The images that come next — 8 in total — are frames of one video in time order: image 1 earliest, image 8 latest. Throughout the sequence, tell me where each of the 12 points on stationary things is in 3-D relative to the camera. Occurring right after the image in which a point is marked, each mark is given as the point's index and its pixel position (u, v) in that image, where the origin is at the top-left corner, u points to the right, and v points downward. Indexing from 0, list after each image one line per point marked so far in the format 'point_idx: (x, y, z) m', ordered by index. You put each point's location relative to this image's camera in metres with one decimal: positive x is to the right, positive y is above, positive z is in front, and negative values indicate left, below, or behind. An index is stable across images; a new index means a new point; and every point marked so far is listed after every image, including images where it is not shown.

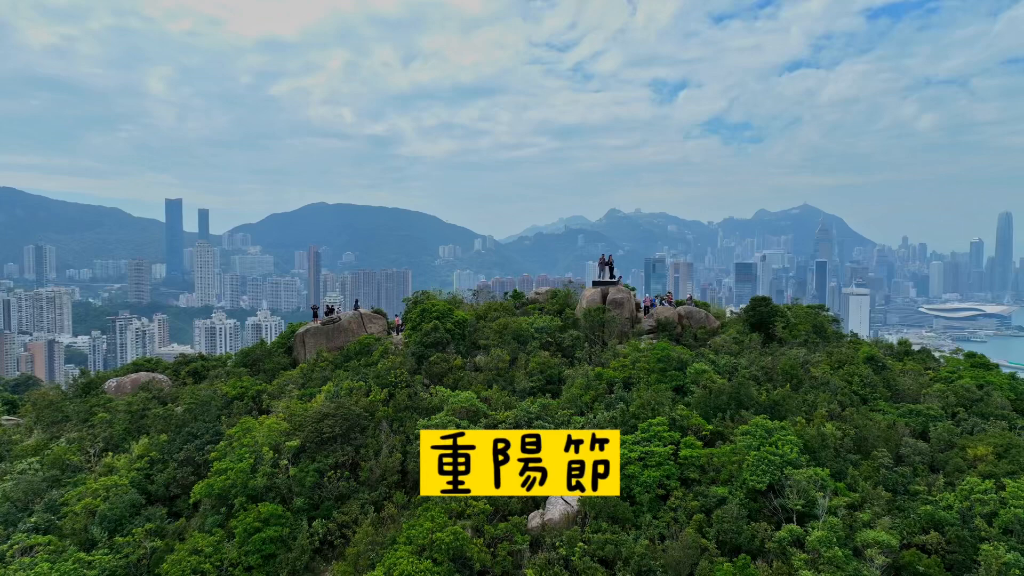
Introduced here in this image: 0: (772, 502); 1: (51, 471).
0: (+4.8, -3.9, +12.8) m
1: (-11.6, -4.6, +17.6) m
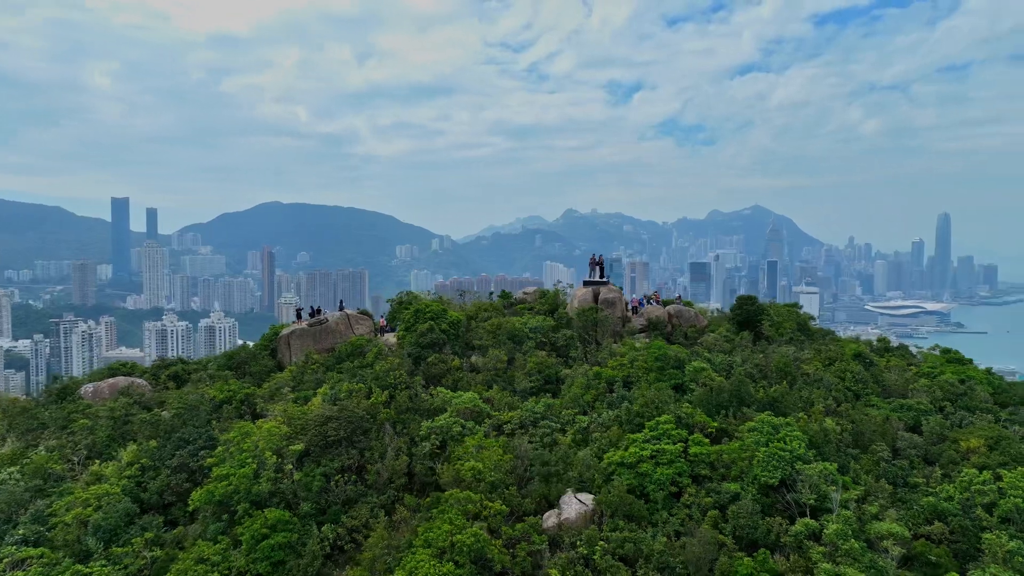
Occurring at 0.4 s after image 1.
0: (+5.1, -3.9, +13.0) m
1: (-11.6, -4.7, +16.9) m
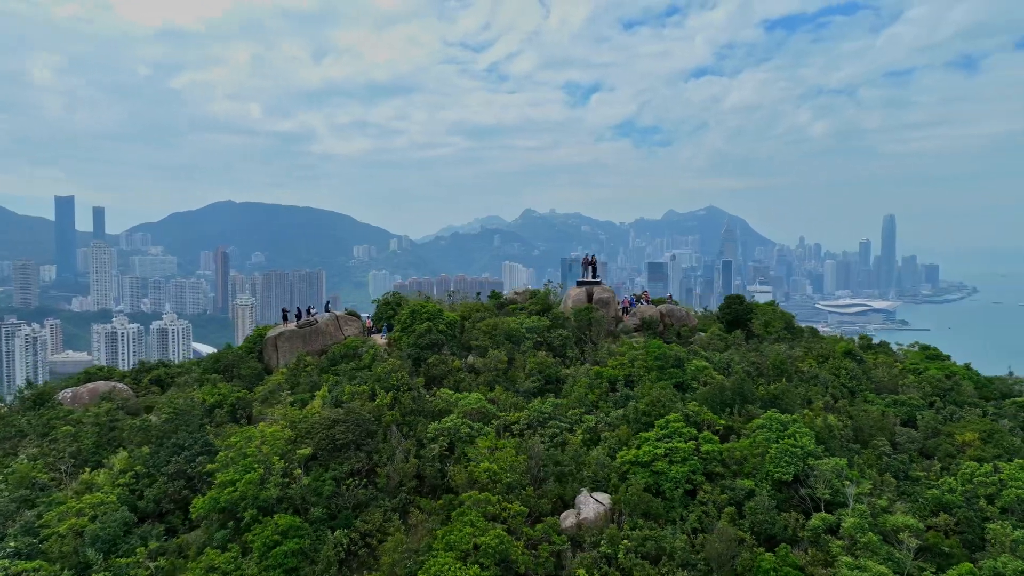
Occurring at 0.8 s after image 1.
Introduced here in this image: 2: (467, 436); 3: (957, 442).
0: (+5.4, -3.9, +13.3) m
1: (-11.4, -4.7, +16.2) m
2: (-1.0, -3.3, +15.5) m
3: (+10.0, -3.5, +15.7) m
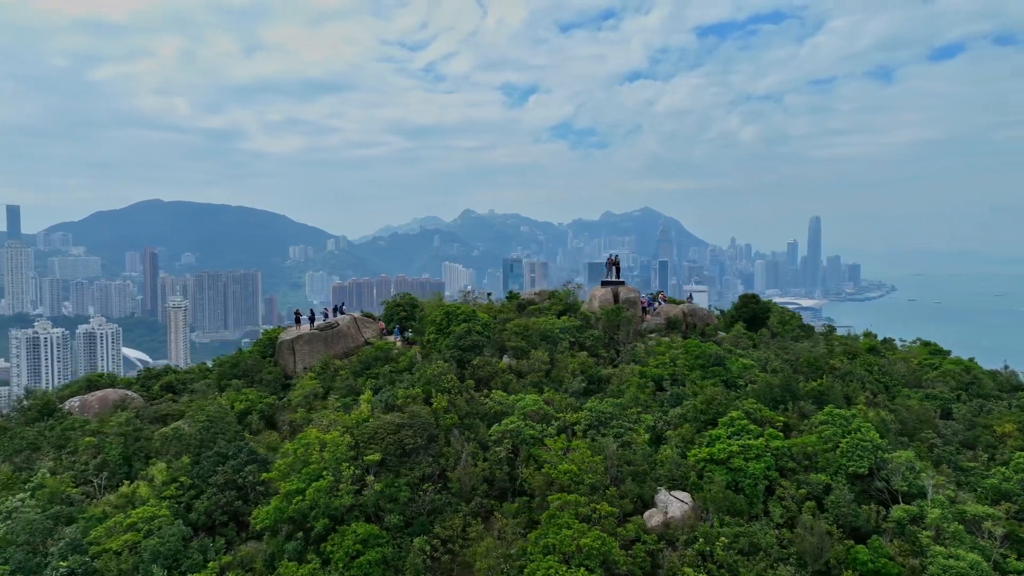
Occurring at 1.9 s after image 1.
0: (+7.0, -3.8, +13.7) m
1: (-10.0, -4.8, +15.3) m
2: (+0.4, -3.3, +15.4) m
3: (+11.4, -3.4, +16.5) m
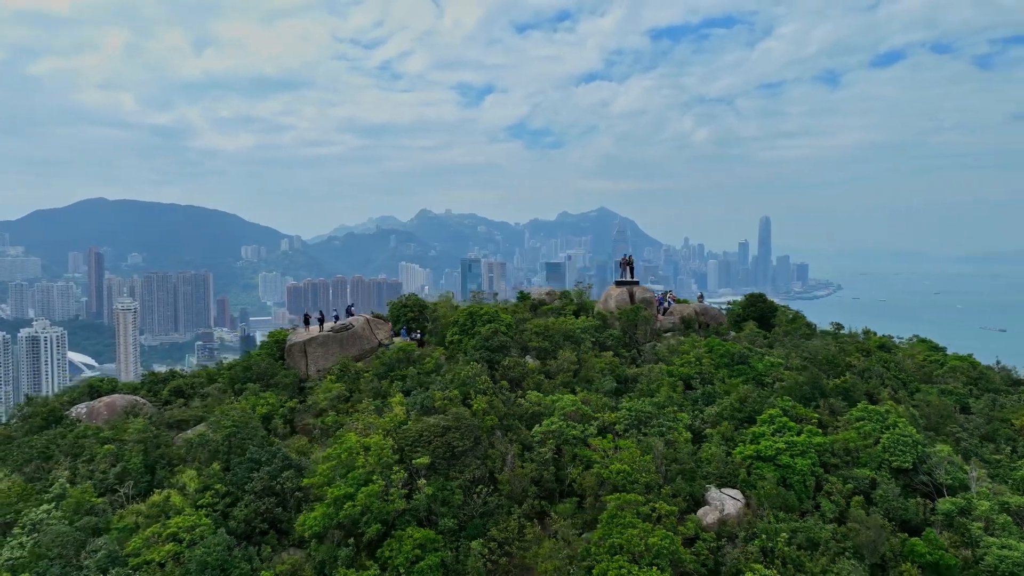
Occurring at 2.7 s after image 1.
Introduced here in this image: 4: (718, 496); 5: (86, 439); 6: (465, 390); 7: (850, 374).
0: (+8.1, -3.8, +14.0) m
1: (-9.0, -4.8, +14.6) m
2: (+1.4, -3.3, +15.4) m
3: (+12.3, -3.4, +17.1) m
4: (+4.0, -4.1, +13.7) m
5: (-11.0, -3.9, +18.1) m
6: (-1.1, -2.4, +16.7) m
7: (+9.2, -2.3, +18.9) m
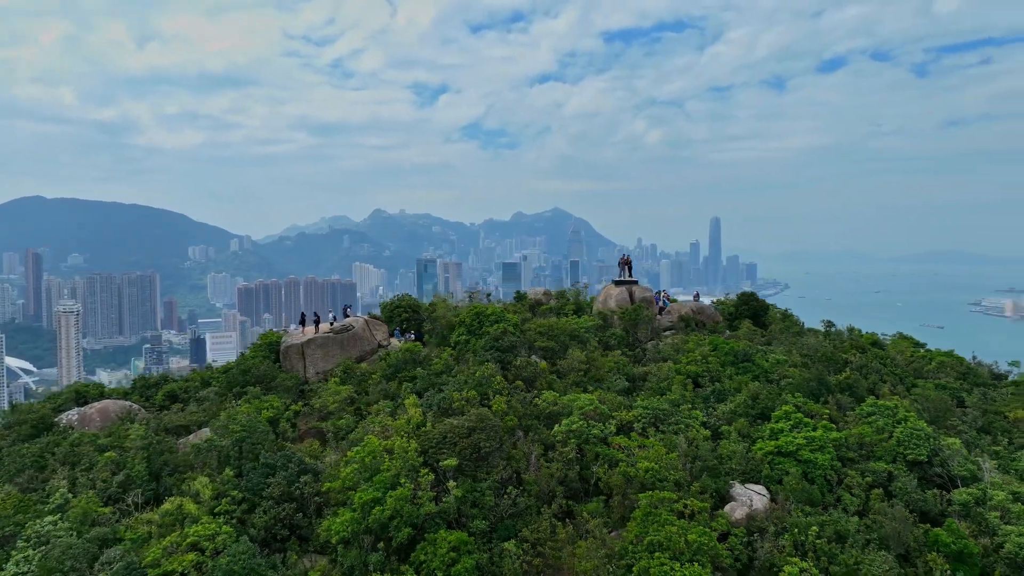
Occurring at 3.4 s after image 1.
0: (+8.6, -3.8, +14.5) m
1: (-8.5, -4.9, +14.1) m
2: (+1.8, -3.3, +15.4) m
3: (+12.6, -3.3, +17.8) m
4: (+4.6, -4.0, +13.9) m
5: (-10.7, -3.9, +17.4) m
6: (-0.7, -2.4, +16.6) m
7: (+9.4, -2.3, +19.5) m
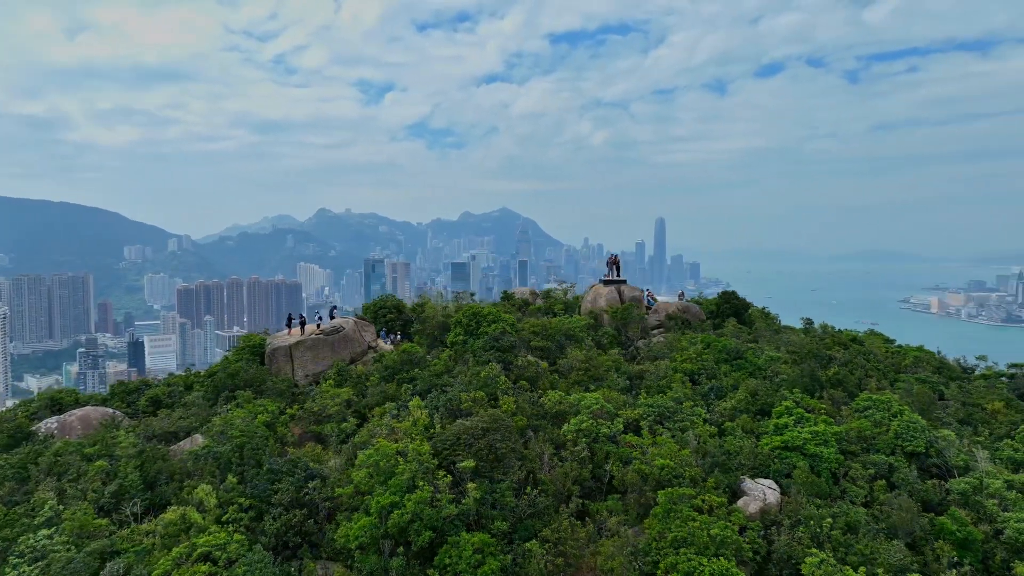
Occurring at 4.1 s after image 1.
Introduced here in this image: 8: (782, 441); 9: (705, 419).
0: (+8.9, -3.7, +15.1) m
1: (-8.1, -4.9, +13.4) m
2: (+2.1, -3.3, +15.5) m
3: (+12.6, -3.3, +18.7) m
4: (+4.9, -4.0, +14.2) m
5: (-10.5, -4.0, +16.6) m
6: (-0.6, -2.4, +16.5) m
7: (+9.3, -2.2, +20.1) m
8: (+5.9, -3.3, +15.2) m
9: (+4.6, -3.1, +16.5) m
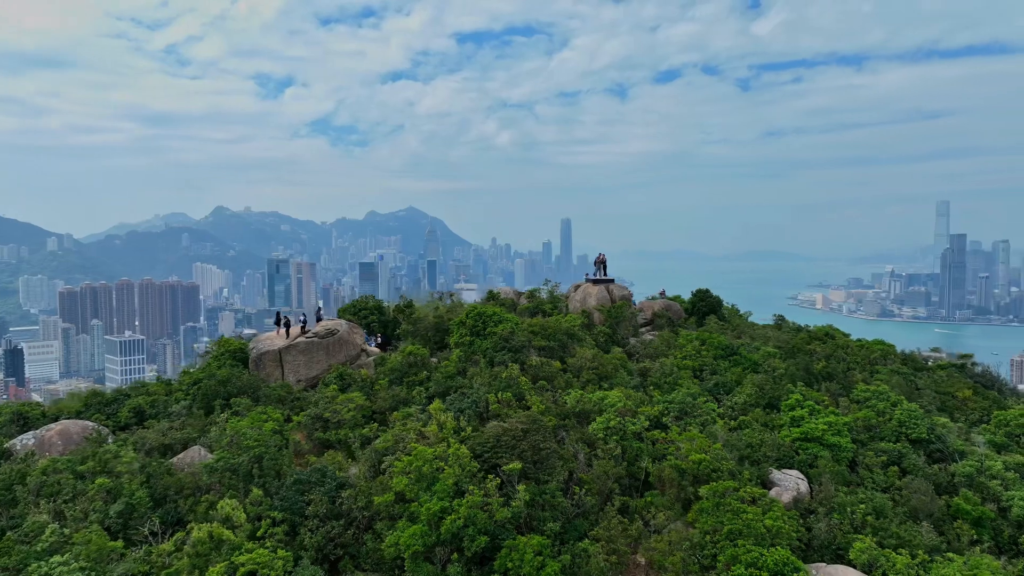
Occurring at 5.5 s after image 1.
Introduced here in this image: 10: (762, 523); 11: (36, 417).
0: (+9.5, -3.7, +16.2) m
1: (-7.1, -4.9, +12.4) m
2: (+2.7, -3.3, +15.8) m
3: (+12.8, -3.2, +20.2) m
4: (+5.7, -4.0, +14.8) m
5: (-9.9, -4.0, +15.2) m
6: (0.0, -2.4, +16.4) m
7: (+9.3, -2.2, +21.2) m
8: (+6.5, -3.3, +15.9) m
9: (+5.1, -3.1, +17.0) m
10: (+4.5, -4.3, +12.8) m
11: (-12.5, -3.3, +18.4) m
